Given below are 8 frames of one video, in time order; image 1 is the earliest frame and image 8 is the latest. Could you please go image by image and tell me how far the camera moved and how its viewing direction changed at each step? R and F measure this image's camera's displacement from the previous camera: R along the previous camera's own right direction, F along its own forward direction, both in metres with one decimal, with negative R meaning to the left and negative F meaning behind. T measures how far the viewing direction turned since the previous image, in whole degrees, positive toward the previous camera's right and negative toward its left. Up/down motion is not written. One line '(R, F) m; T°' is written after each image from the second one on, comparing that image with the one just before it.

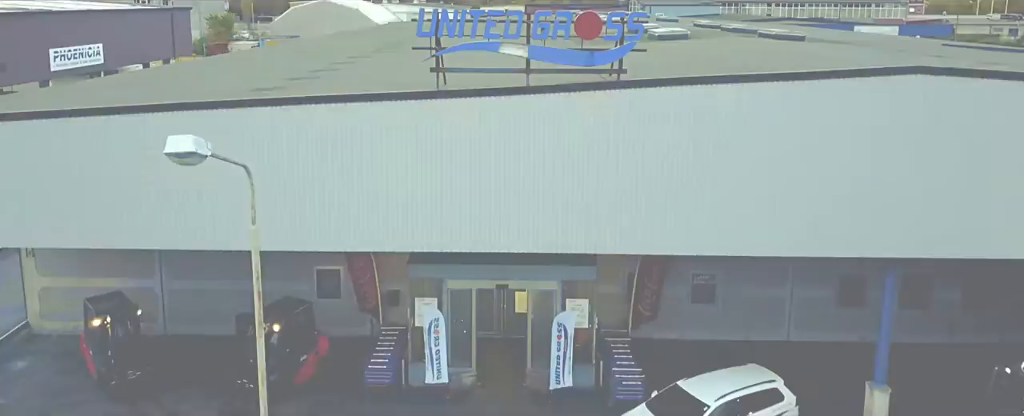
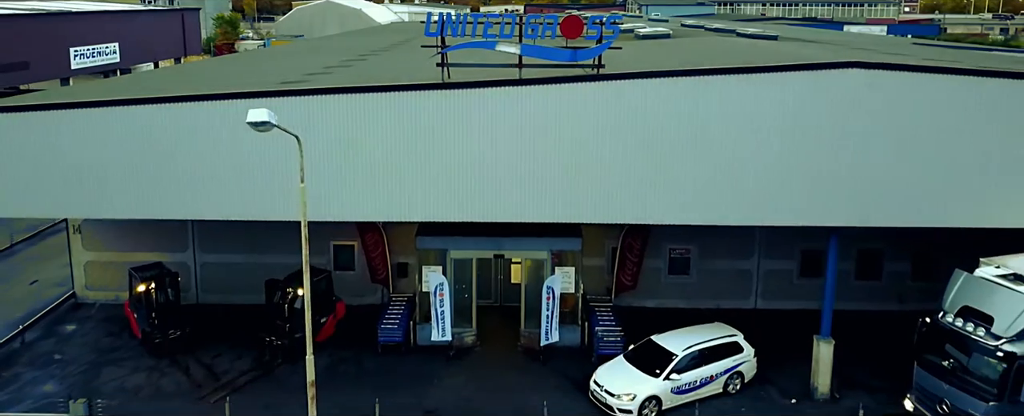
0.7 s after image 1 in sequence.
(+0.1, -1.9) m; 0°
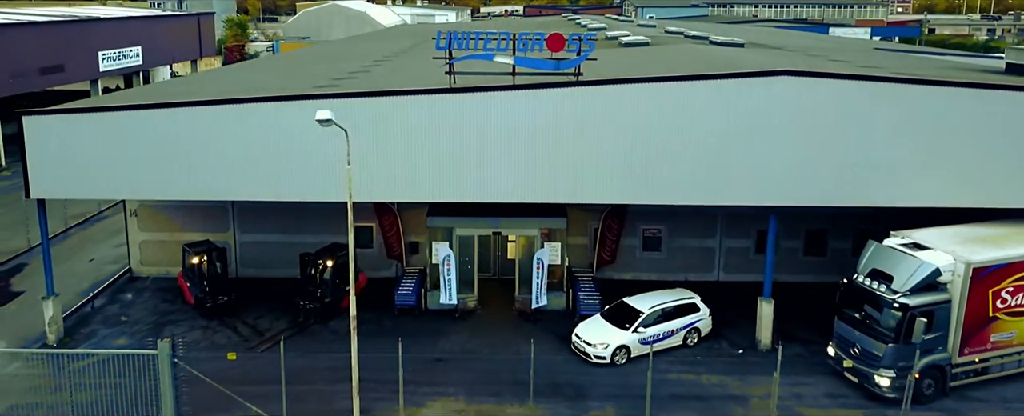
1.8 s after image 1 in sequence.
(+0.1, -2.9) m; 0°
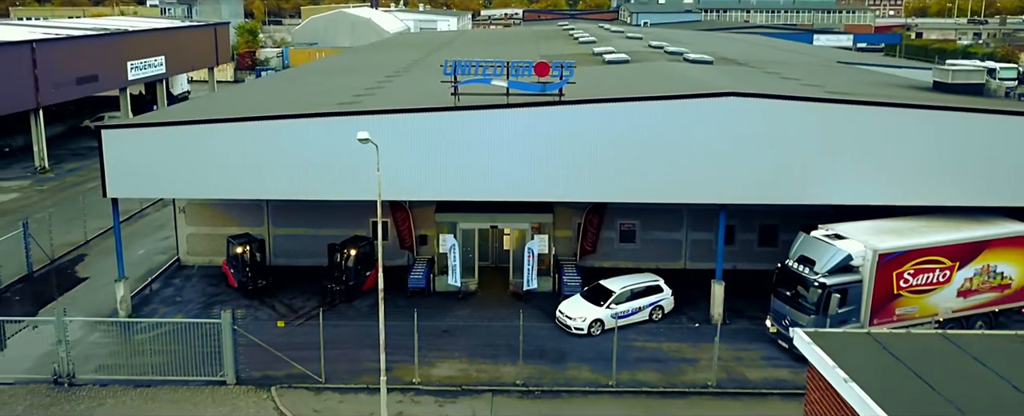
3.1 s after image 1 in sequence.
(+0.1, -3.4) m; 0°
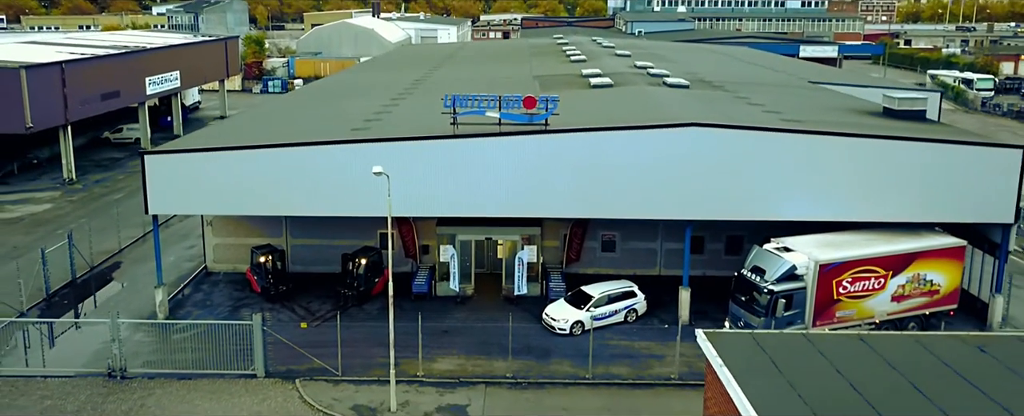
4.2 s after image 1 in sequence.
(+0.2, -2.8) m; 0°
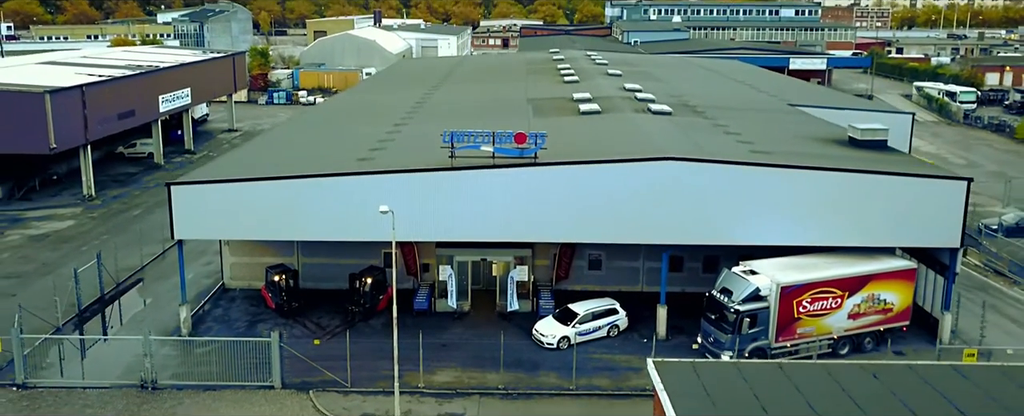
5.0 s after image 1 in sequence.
(+0.2, -2.3) m; 0°
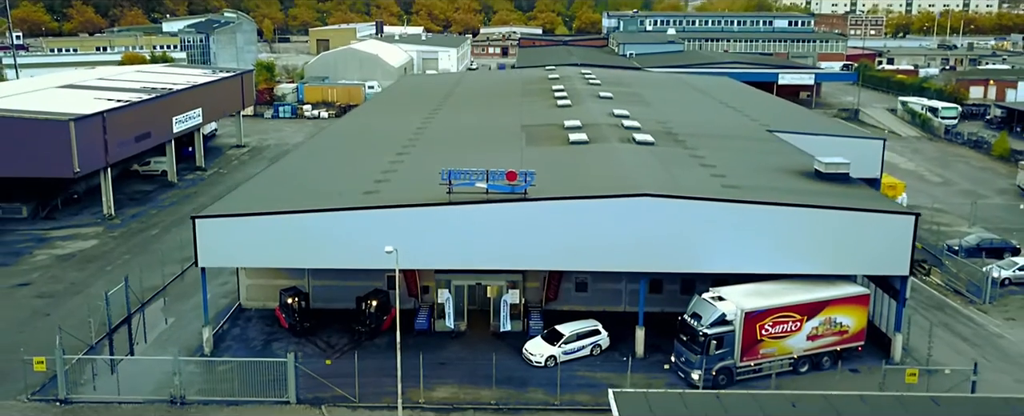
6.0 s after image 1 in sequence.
(+0.3, -2.6) m; 0°
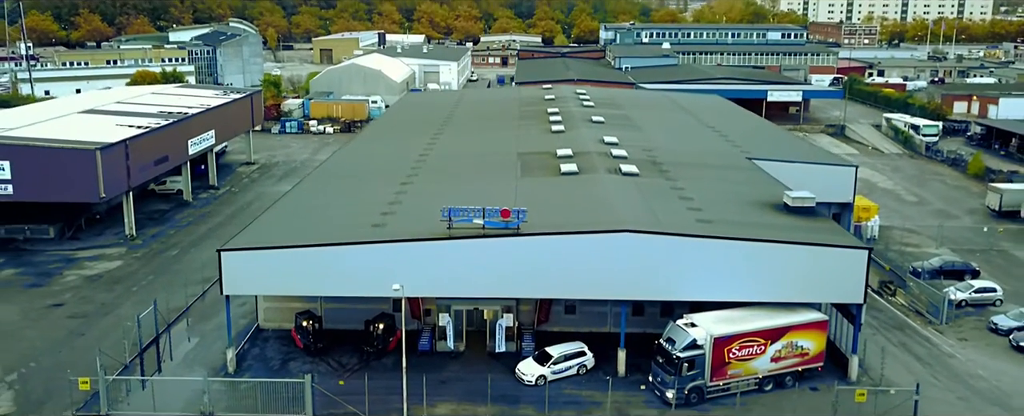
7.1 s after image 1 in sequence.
(+0.3, -3.0) m; 0°
